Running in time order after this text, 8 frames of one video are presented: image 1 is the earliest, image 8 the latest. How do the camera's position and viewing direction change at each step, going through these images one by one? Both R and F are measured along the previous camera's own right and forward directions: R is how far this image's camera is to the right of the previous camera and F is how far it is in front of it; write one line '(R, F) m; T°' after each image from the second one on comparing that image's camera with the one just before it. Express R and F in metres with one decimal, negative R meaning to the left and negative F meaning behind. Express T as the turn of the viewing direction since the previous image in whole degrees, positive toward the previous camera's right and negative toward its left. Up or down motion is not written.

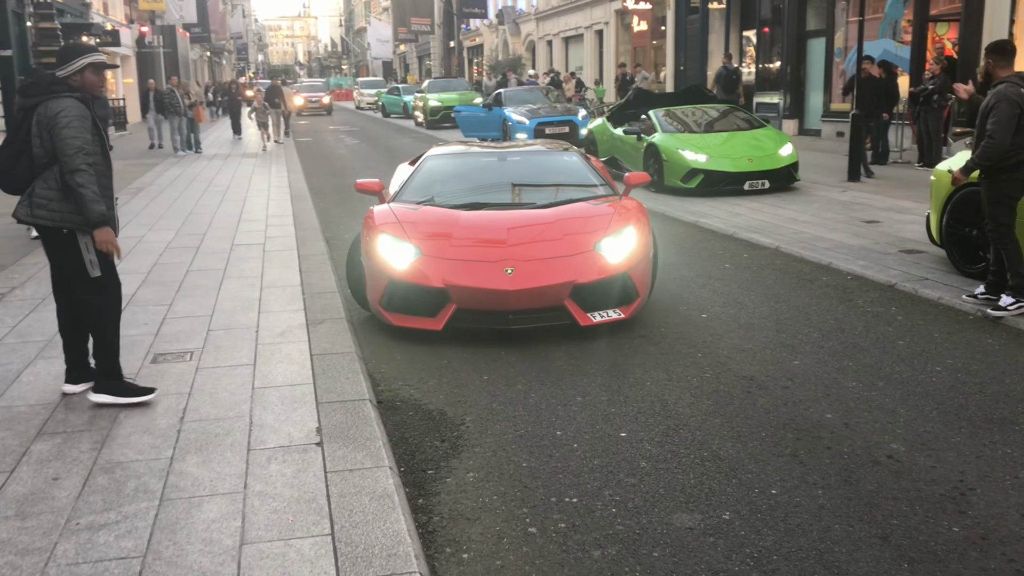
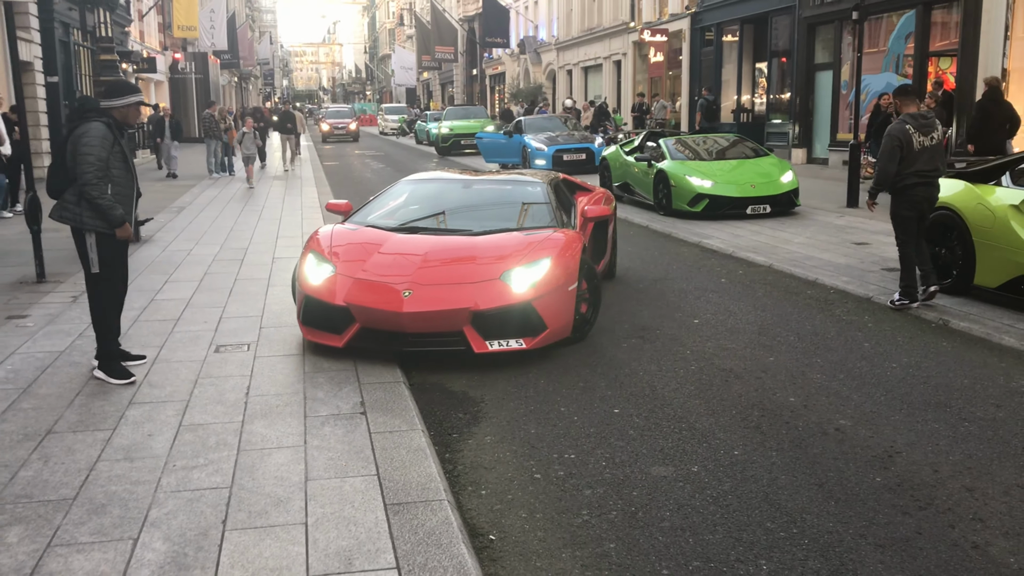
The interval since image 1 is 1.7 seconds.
(0.0, -0.8) m; -1°
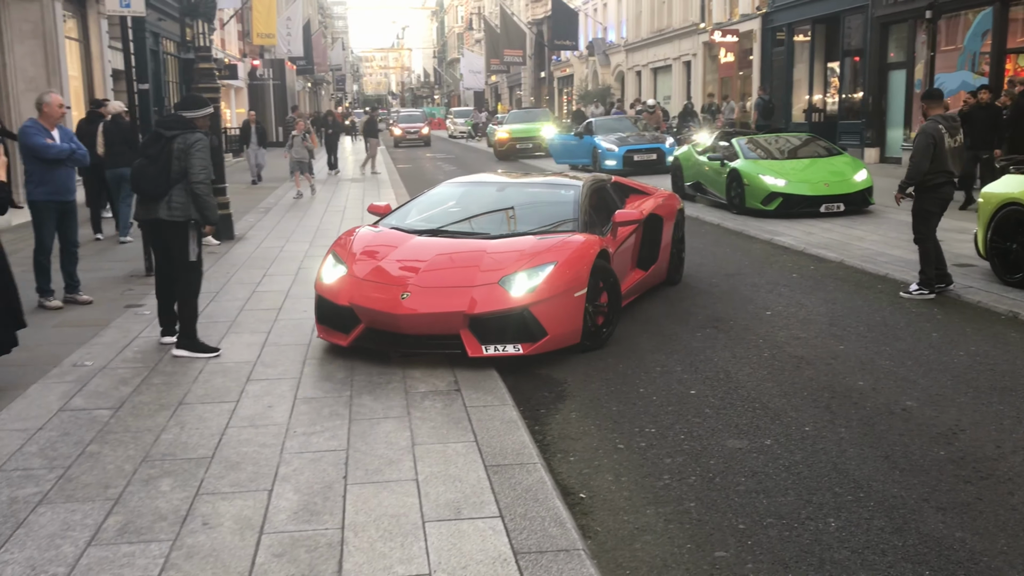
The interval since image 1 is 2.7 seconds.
(-0.1, -0.4) m; -4°
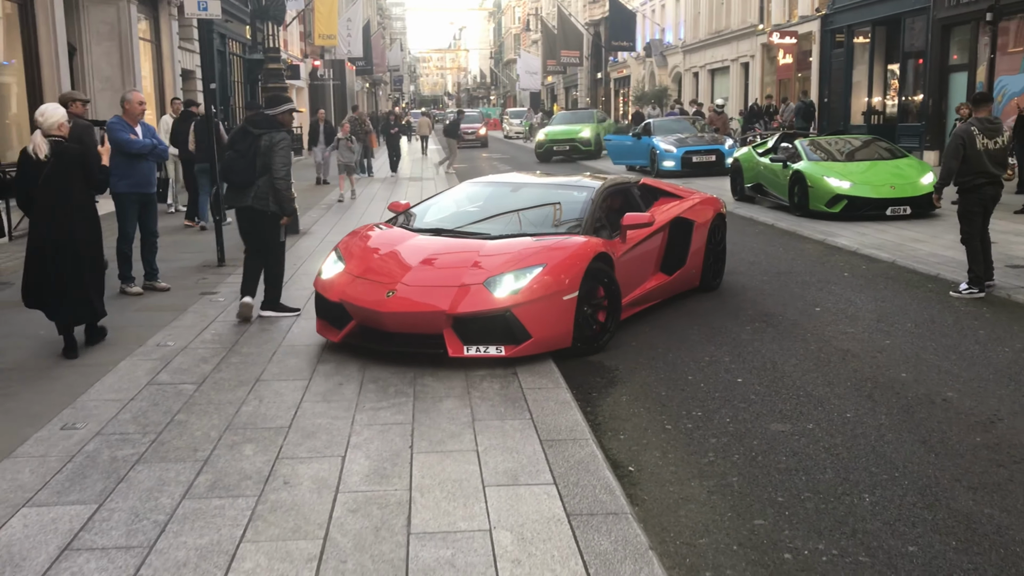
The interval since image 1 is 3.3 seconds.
(0.0, -0.3) m; -3°
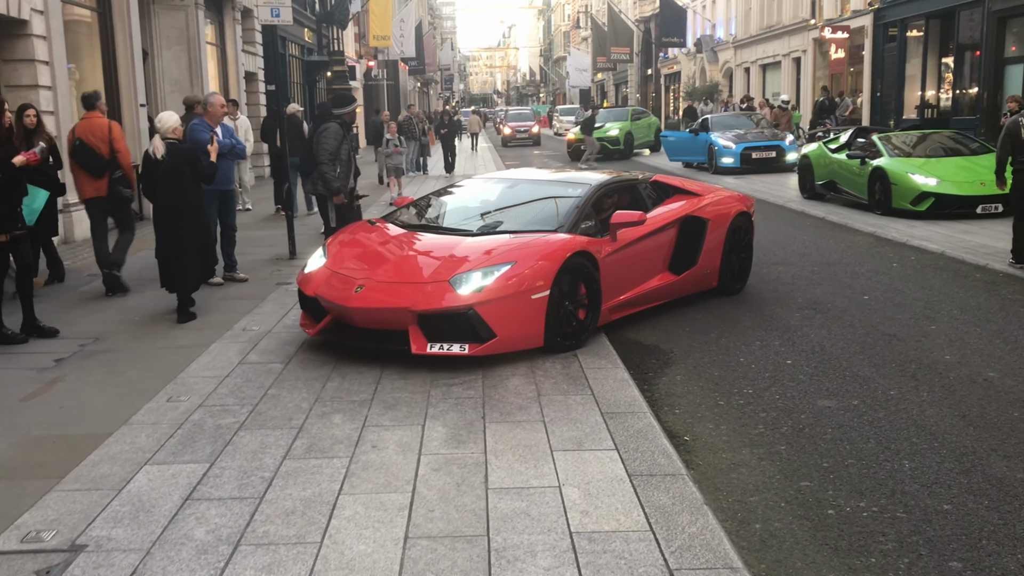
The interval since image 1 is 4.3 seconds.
(-0.1, -0.4) m; -3°
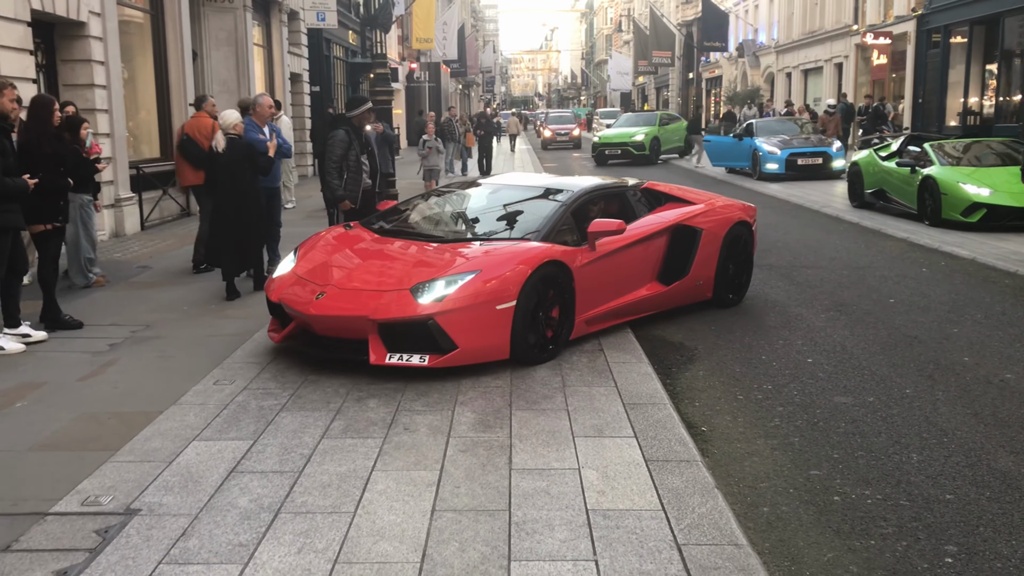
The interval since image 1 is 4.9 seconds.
(+0.1, -0.2) m; -2°
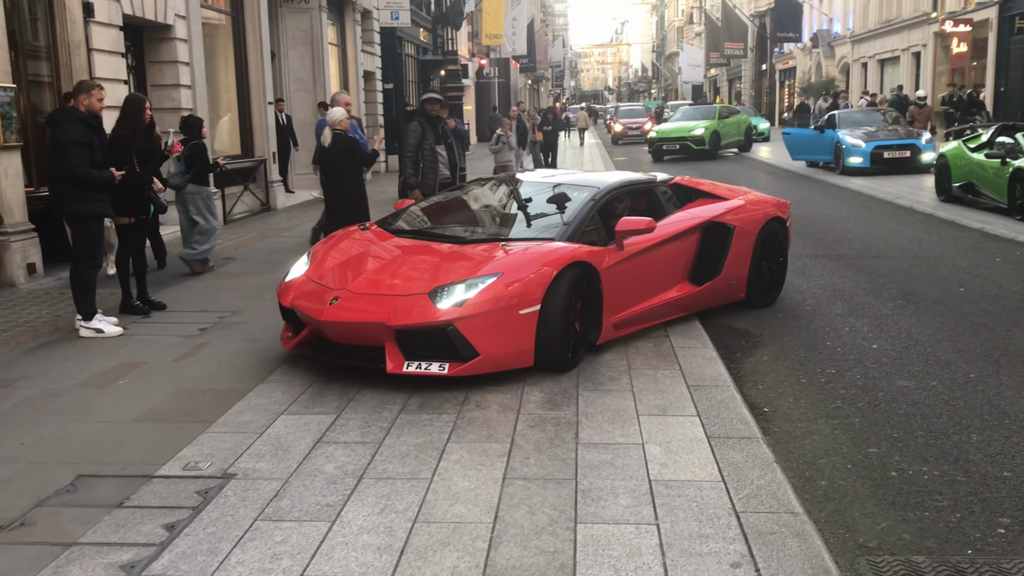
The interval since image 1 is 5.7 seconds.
(0.0, -0.2) m; -4°
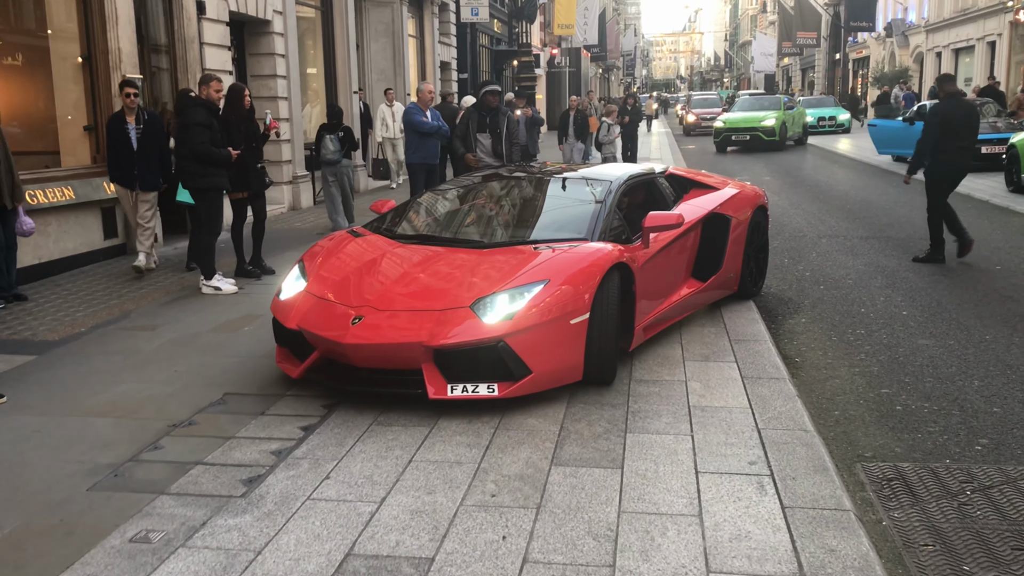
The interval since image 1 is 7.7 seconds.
(0.0, -0.9) m; -4°
